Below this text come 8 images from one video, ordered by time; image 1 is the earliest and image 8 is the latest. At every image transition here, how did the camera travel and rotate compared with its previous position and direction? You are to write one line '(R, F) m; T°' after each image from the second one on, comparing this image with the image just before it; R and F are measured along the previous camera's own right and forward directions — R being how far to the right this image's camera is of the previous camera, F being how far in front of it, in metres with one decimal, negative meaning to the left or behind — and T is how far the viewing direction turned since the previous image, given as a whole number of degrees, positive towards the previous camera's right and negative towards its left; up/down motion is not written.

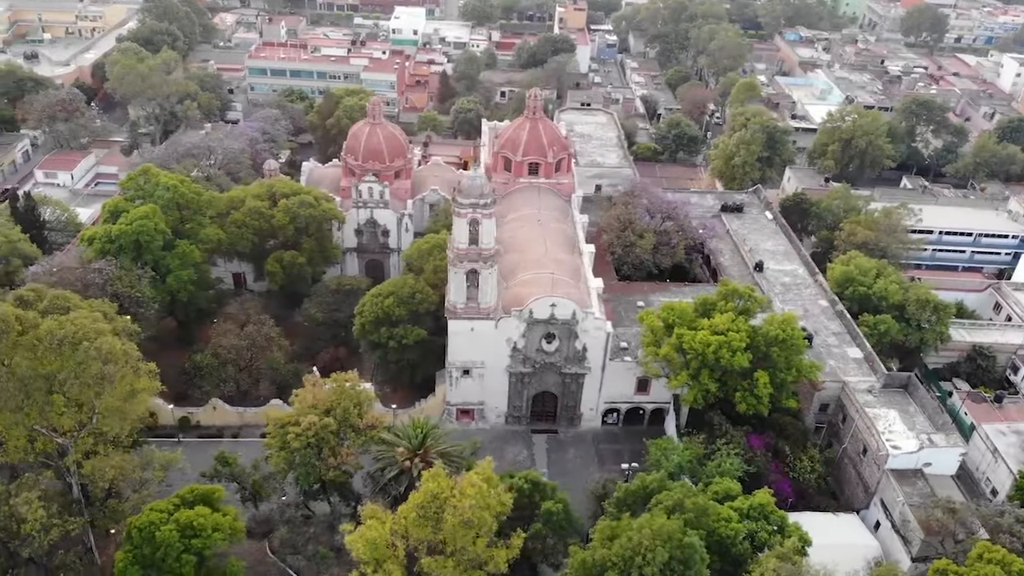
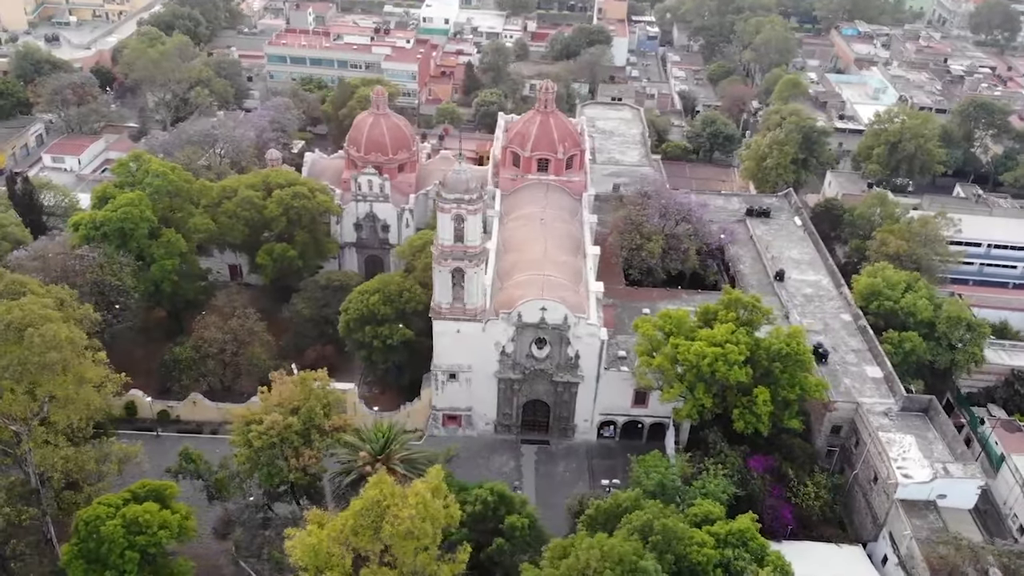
(+3.9, +2.6) m; -4°
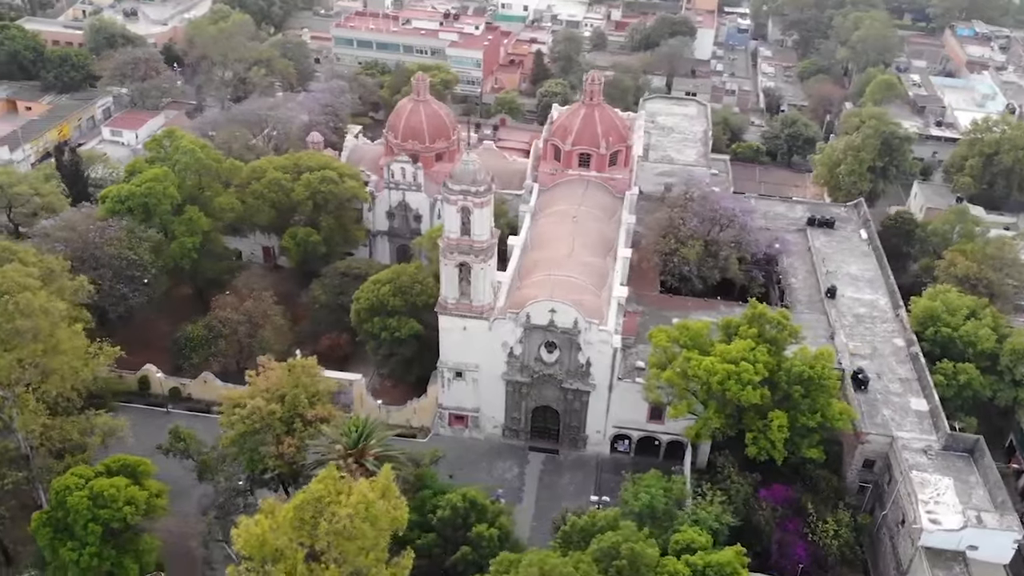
(+5.1, +2.4) m; -7°
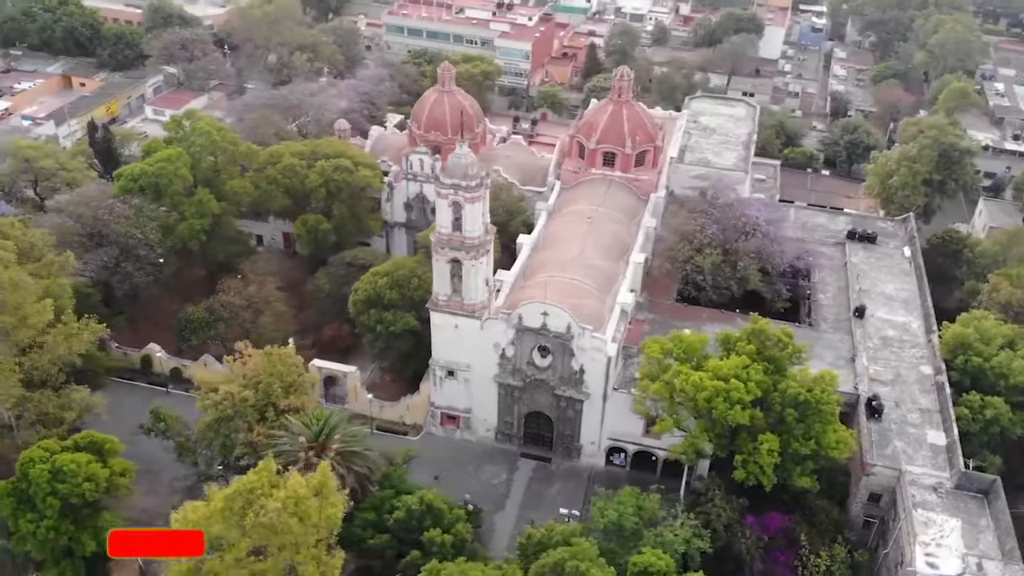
(+4.5, +1.6) m; -6°
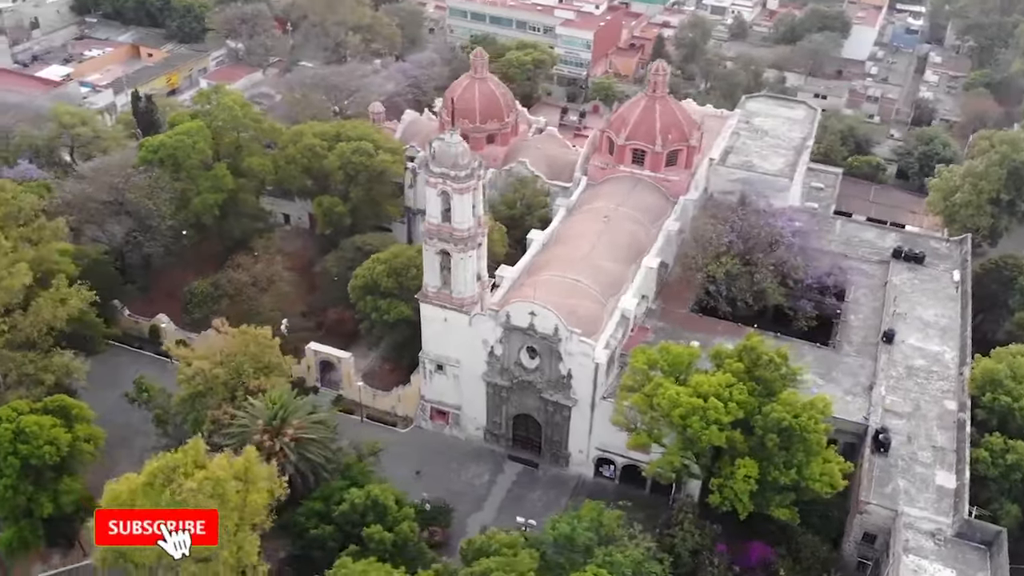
(+5.2, +1.7) m; -7°
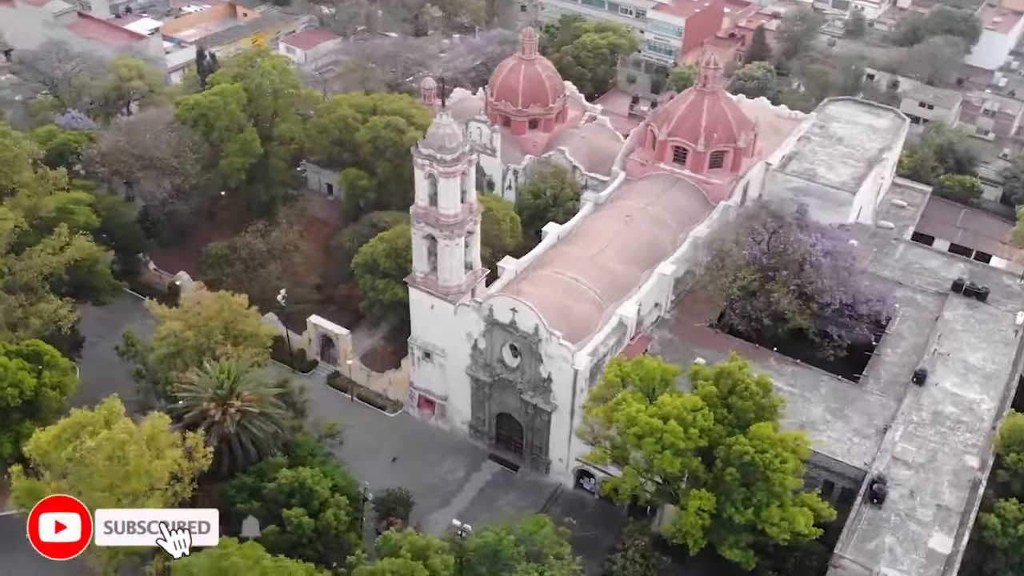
(+6.5, +2.3) m; -9°
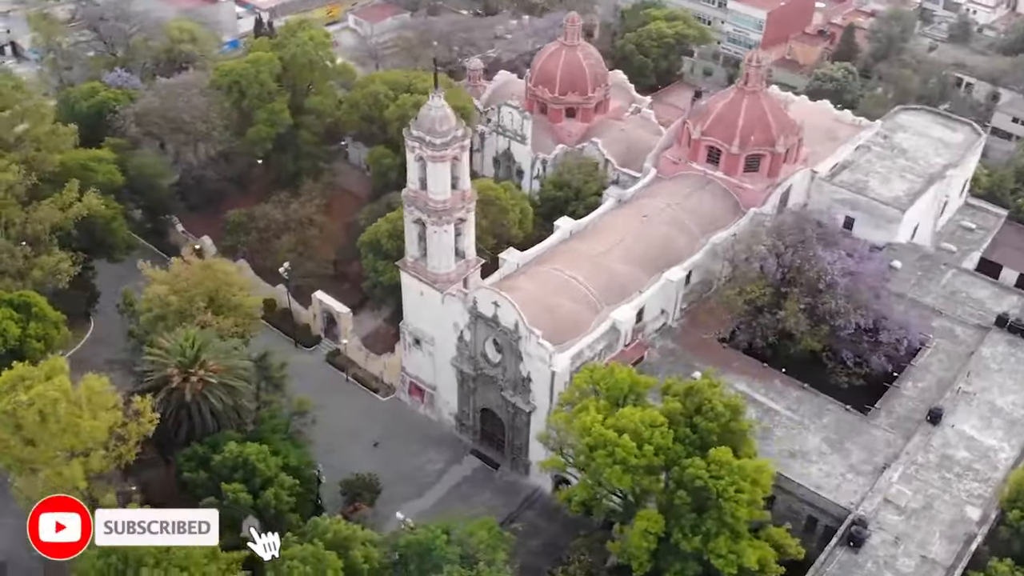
(+5.1, +1.6) m; -7°
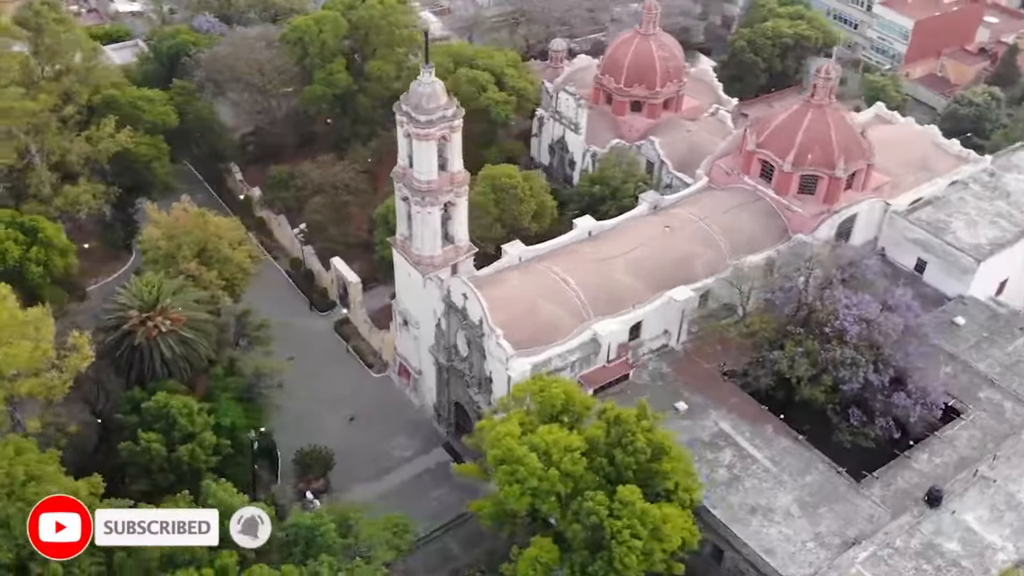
(+7.8, +2.8) m; -12°
